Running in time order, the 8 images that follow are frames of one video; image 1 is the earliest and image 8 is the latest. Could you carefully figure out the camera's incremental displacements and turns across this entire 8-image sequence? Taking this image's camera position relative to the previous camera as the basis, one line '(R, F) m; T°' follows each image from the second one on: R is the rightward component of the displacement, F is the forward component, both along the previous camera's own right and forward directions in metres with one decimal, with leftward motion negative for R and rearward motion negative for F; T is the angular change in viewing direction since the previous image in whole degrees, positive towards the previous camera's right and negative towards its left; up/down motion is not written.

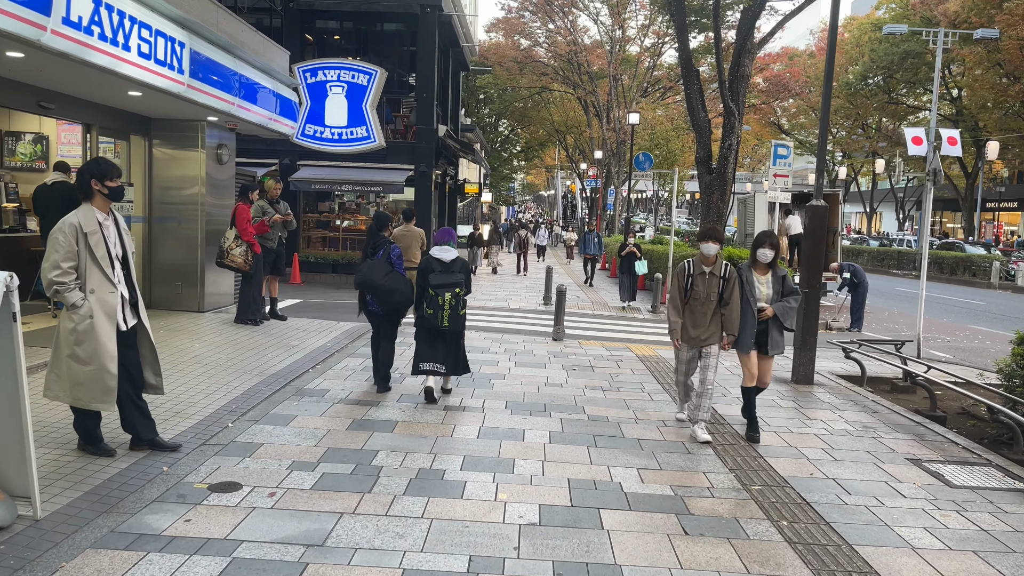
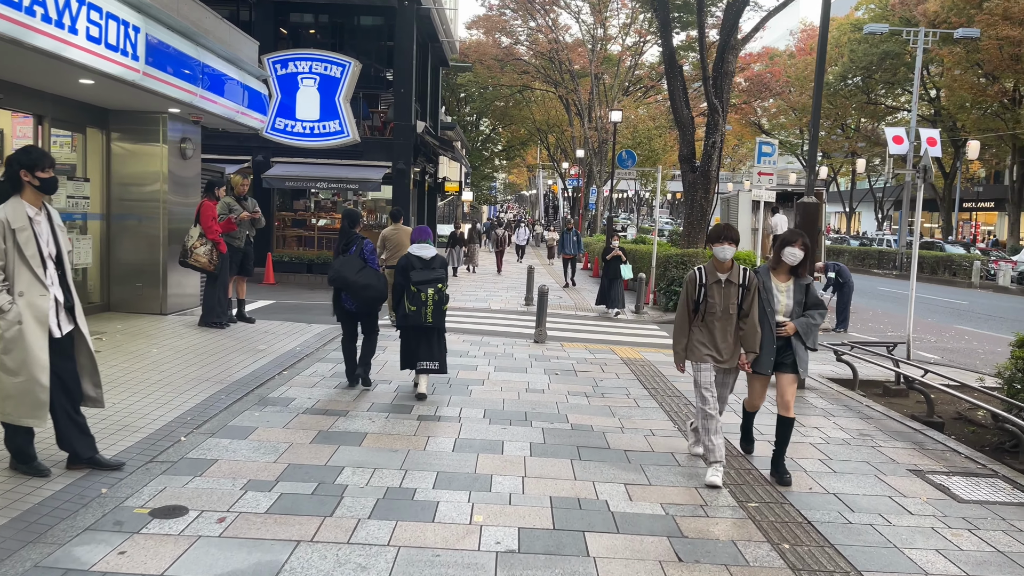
(0.0, +0.4) m; +1°
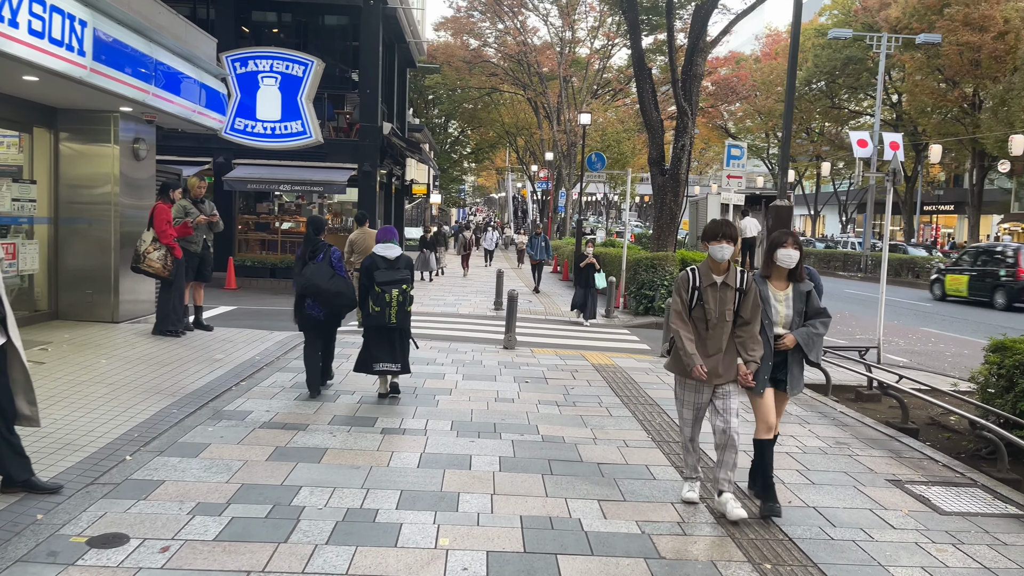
(0.0, +0.2) m; +2°
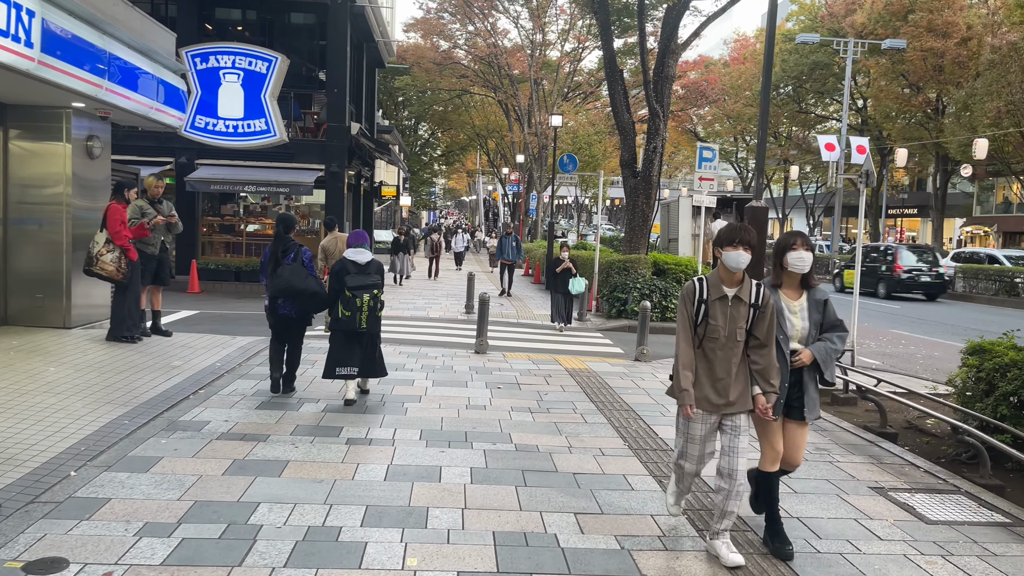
(0.0, +0.2) m; +2°
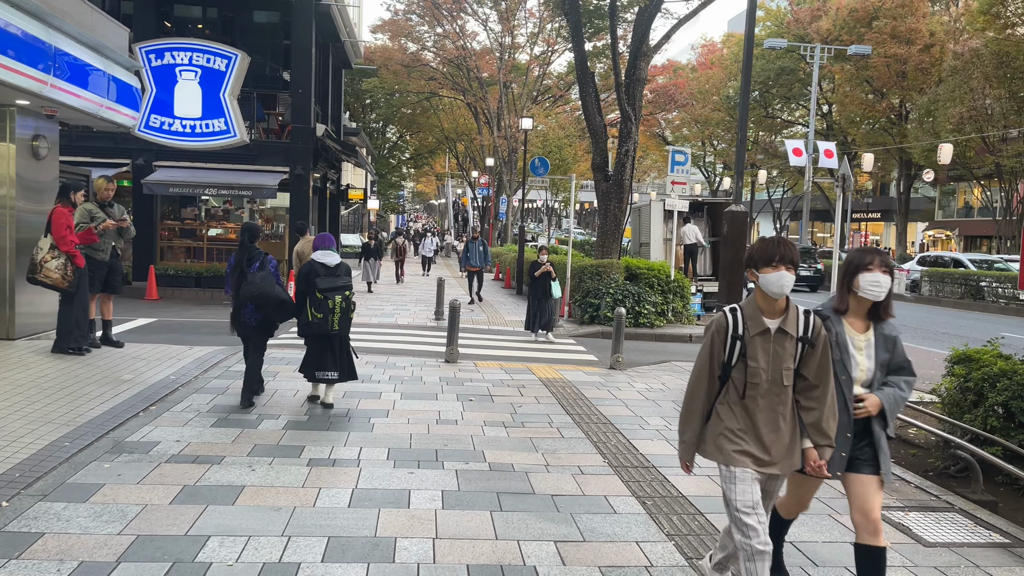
(0.0, +0.3) m; +2°
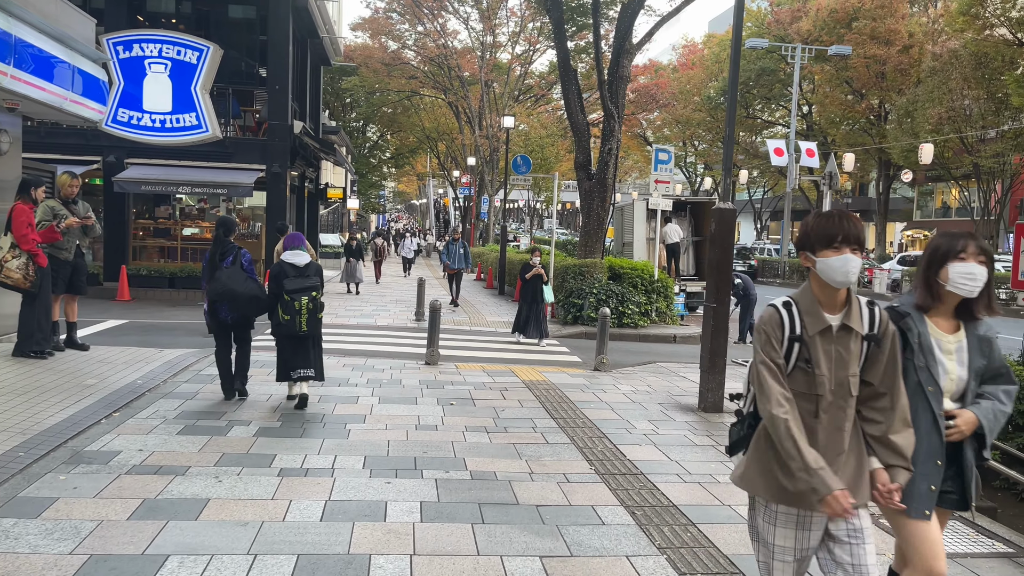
(0.0, +0.2) m; +1°
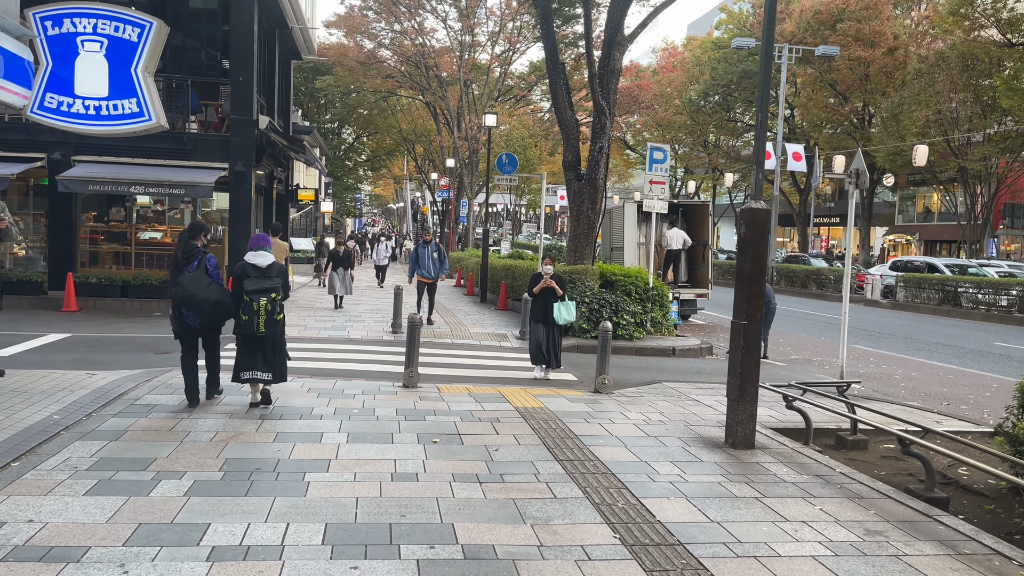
(-0.1, +1.2) m; +2°
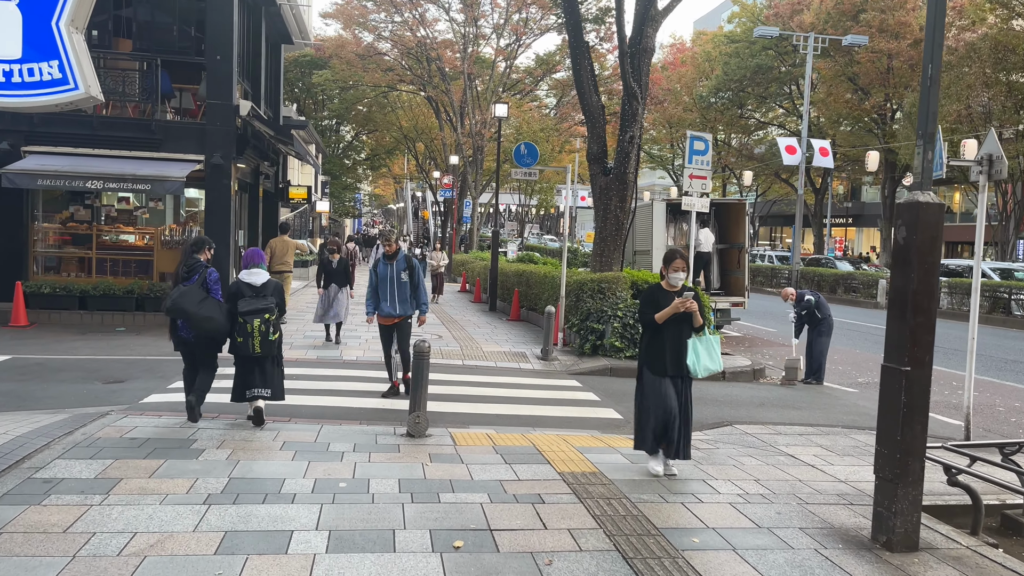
(-0.3, +1.9) m; 0°
